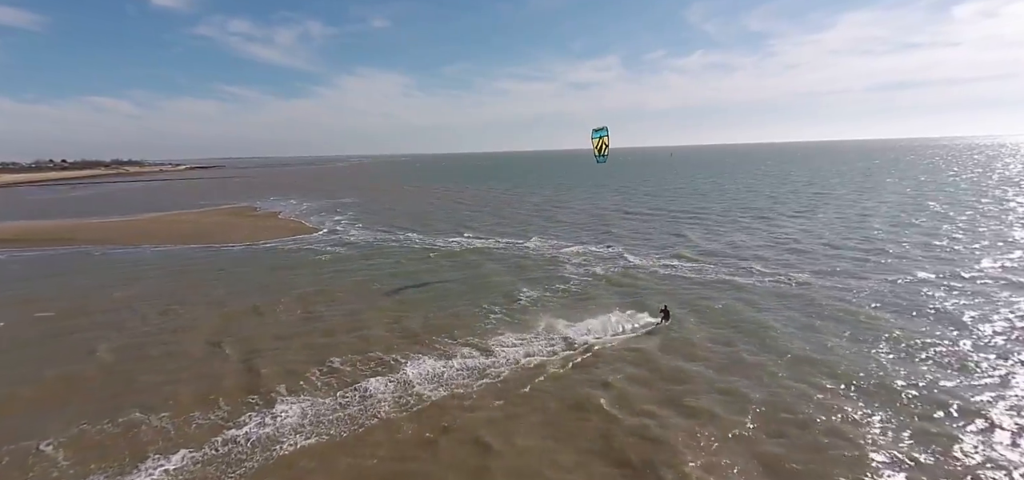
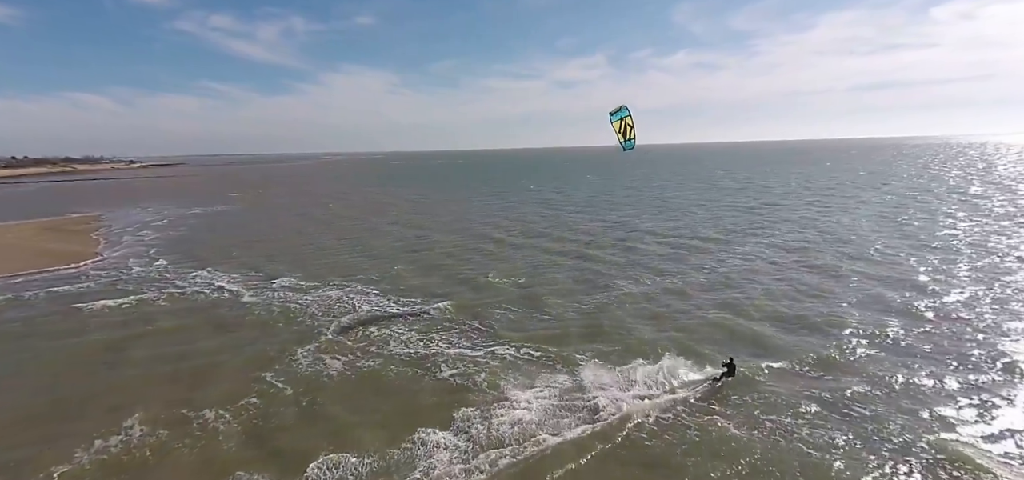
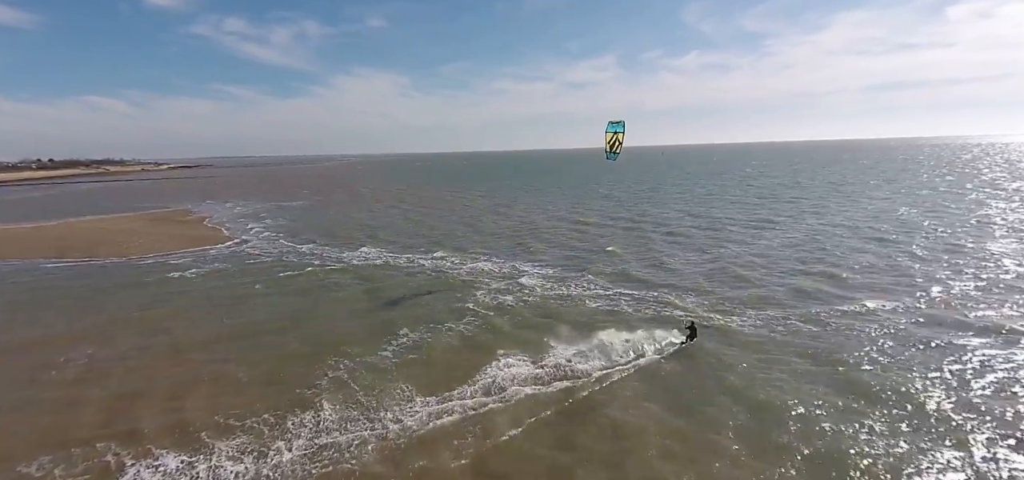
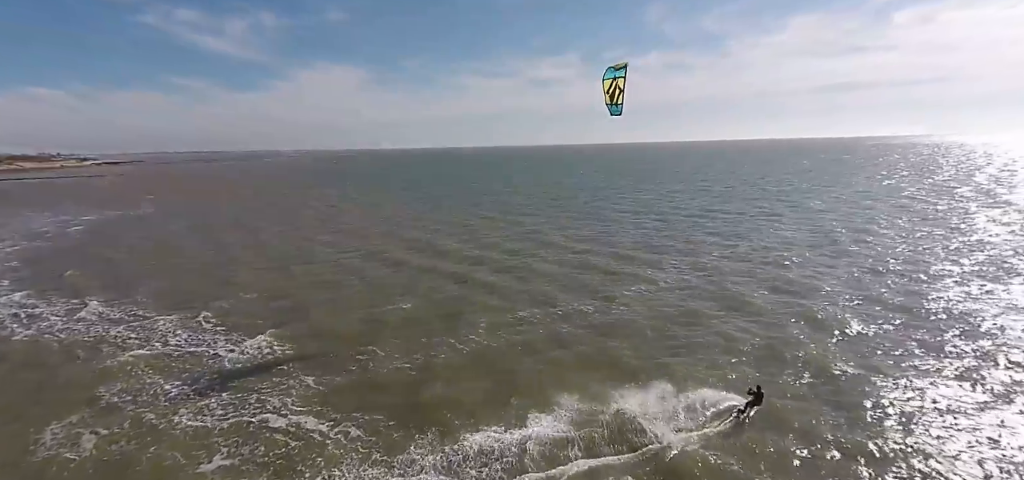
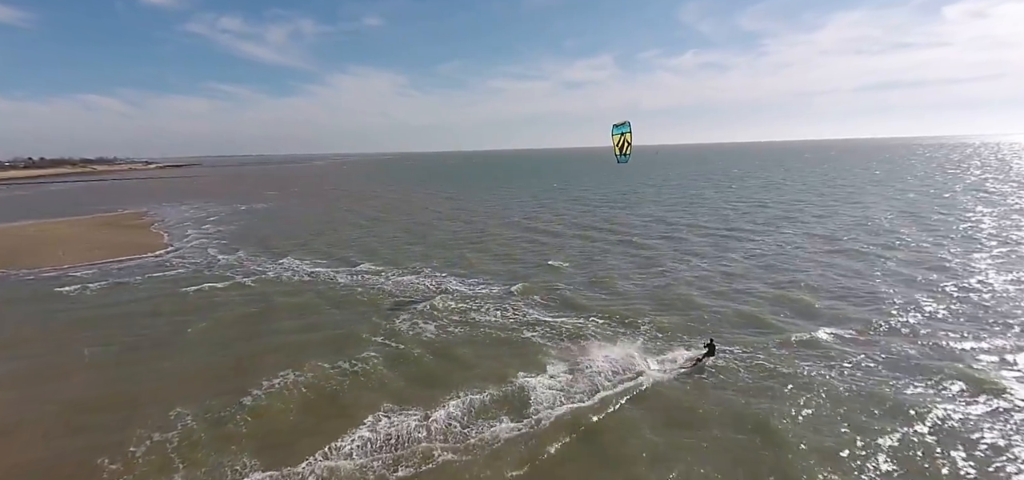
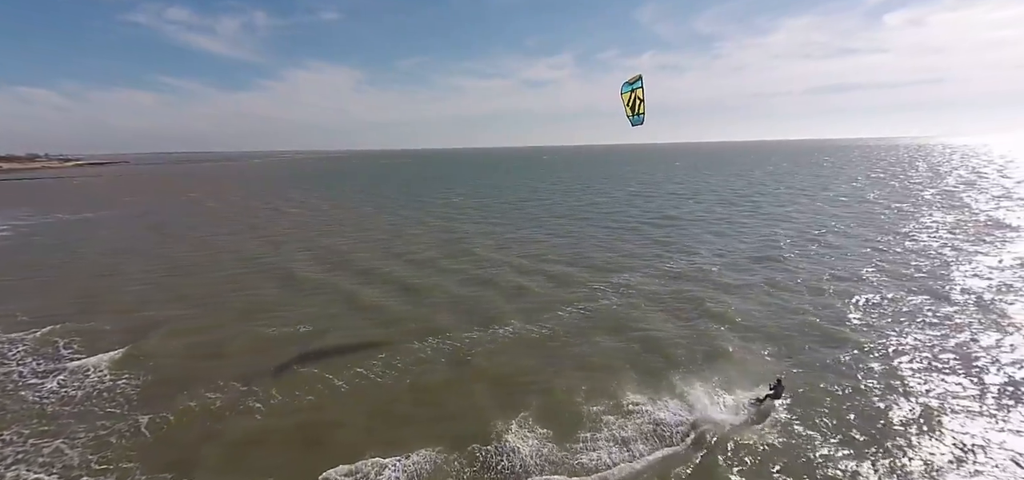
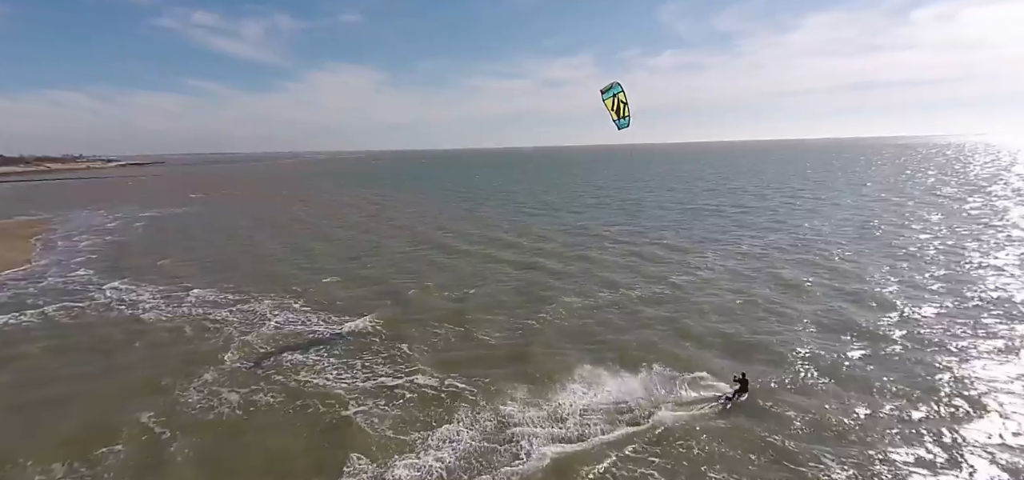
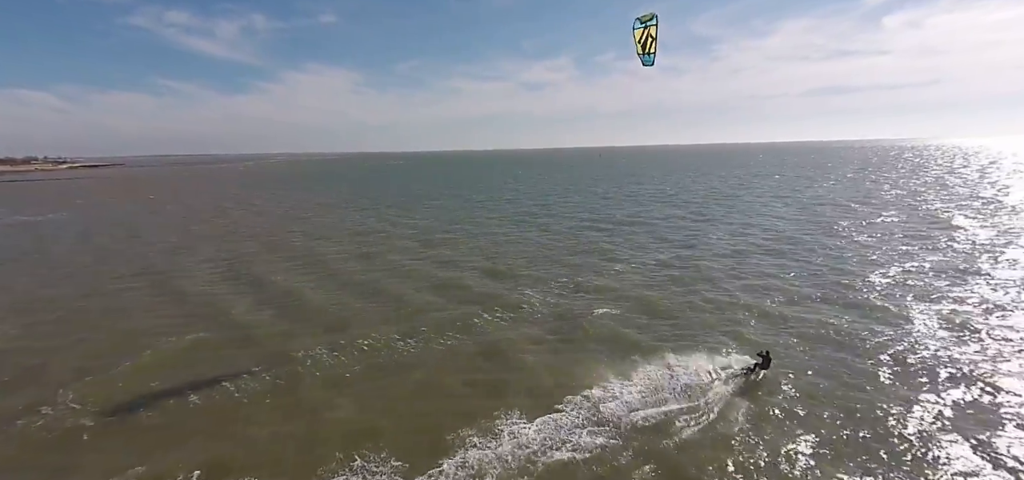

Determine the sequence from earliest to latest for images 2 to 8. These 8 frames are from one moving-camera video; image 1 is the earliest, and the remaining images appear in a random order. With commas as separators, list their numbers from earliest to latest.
3, 5, 2, 7, 4, 6, 8
